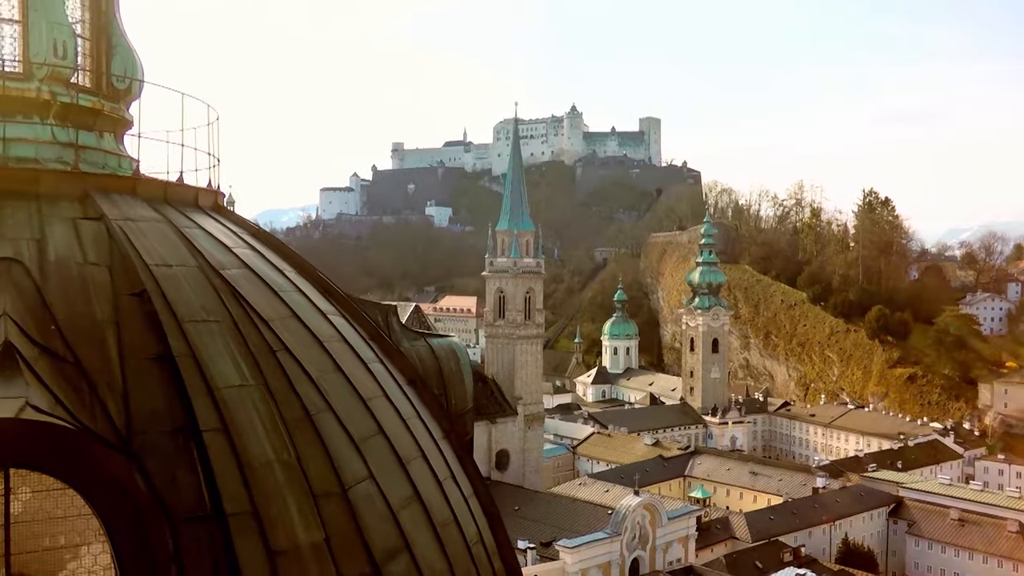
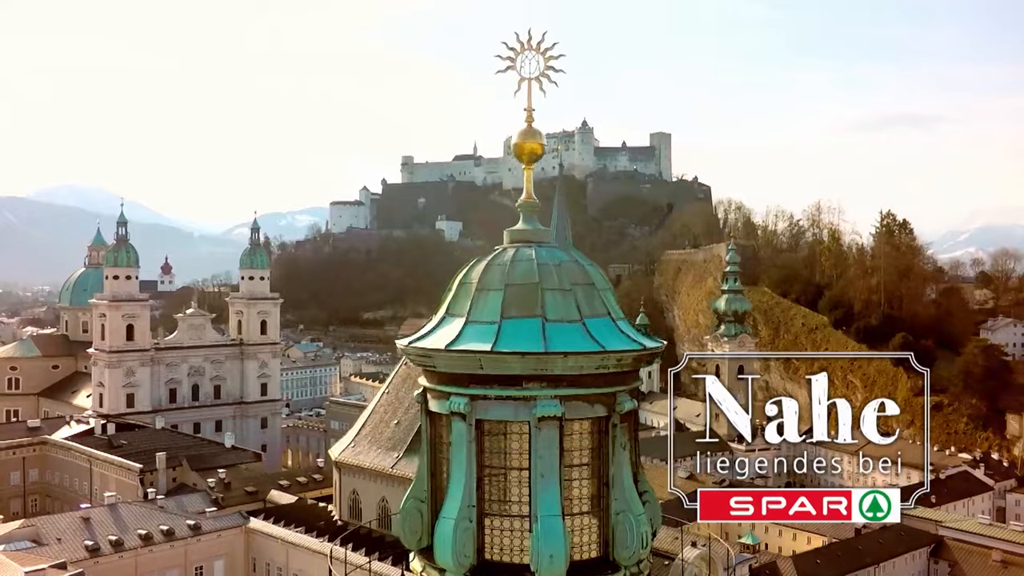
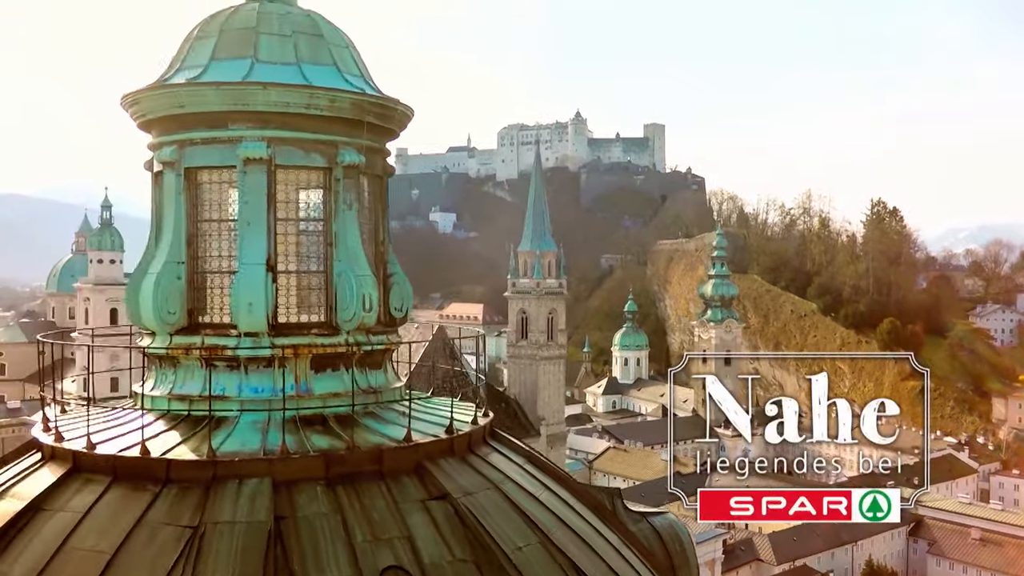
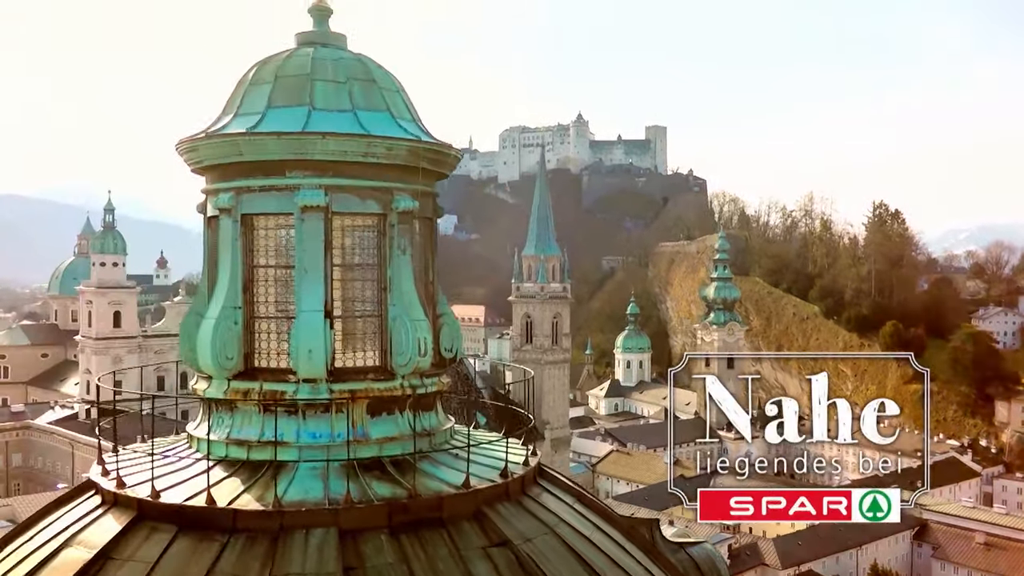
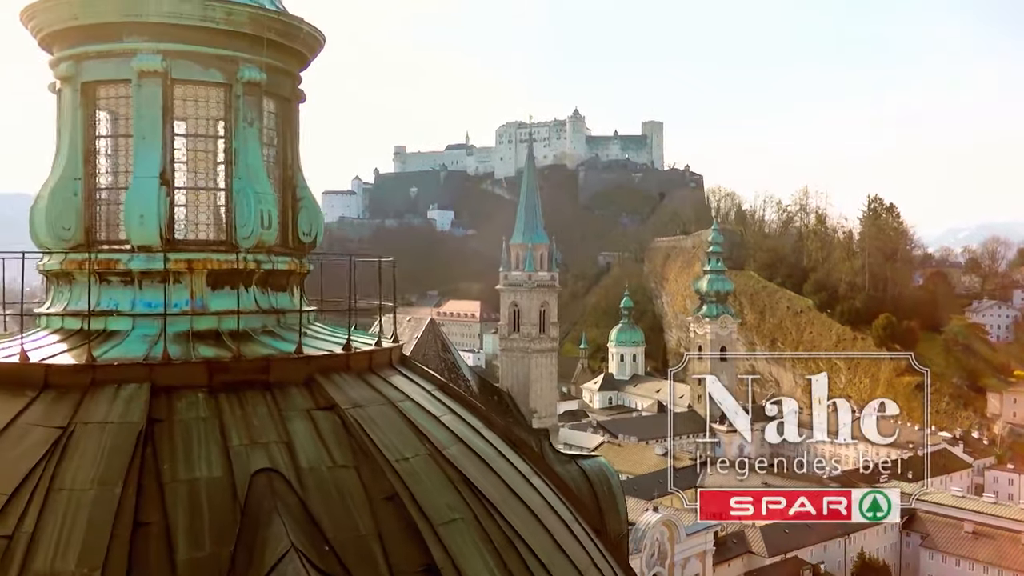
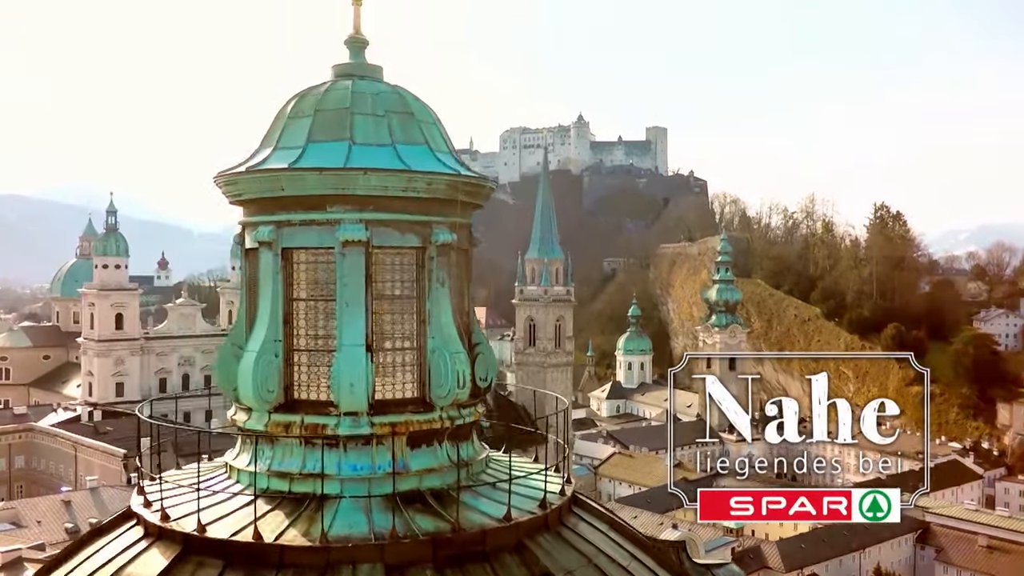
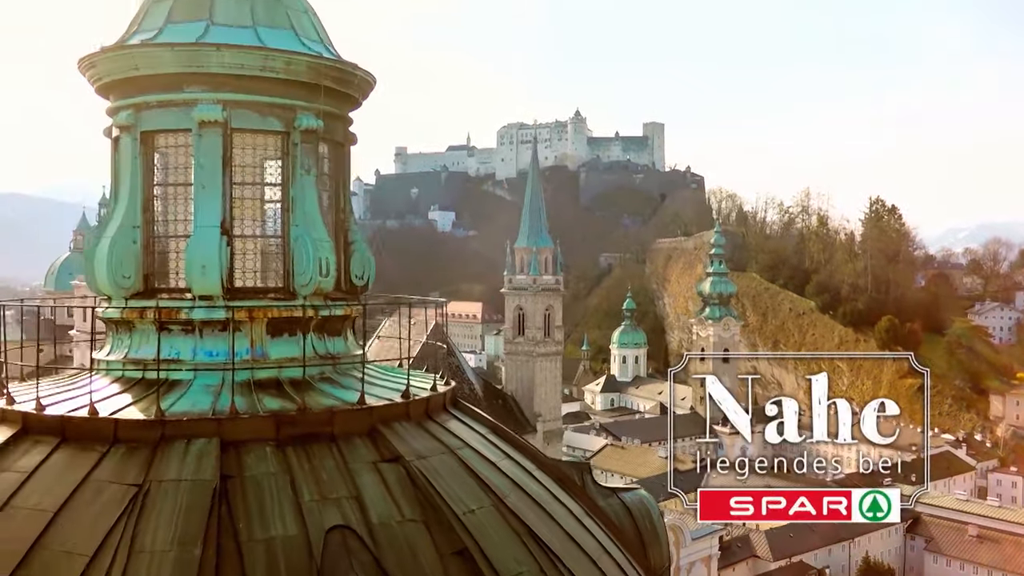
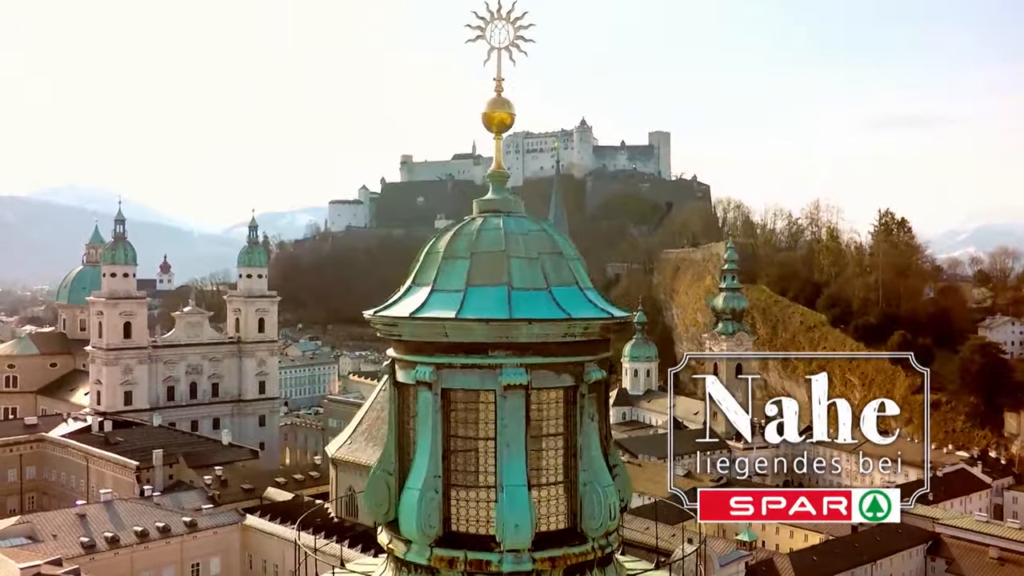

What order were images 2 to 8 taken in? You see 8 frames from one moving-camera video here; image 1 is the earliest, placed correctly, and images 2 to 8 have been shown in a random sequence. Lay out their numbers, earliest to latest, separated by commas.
5, 7, 3, 4, 6, 8, 2
